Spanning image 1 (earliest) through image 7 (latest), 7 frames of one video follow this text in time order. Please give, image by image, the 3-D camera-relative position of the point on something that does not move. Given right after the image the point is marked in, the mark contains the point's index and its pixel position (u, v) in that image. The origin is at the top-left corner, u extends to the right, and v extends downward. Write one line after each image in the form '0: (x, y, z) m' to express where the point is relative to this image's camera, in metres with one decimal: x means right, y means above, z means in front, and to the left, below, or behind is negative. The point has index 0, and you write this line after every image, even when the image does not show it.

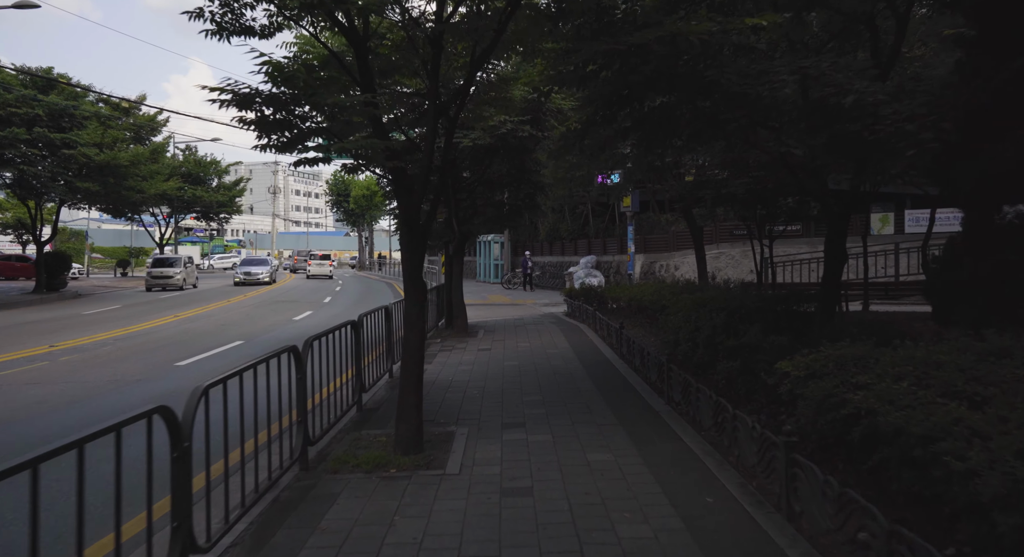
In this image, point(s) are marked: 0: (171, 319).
0: (-9.1, -1.1, +16.3) m
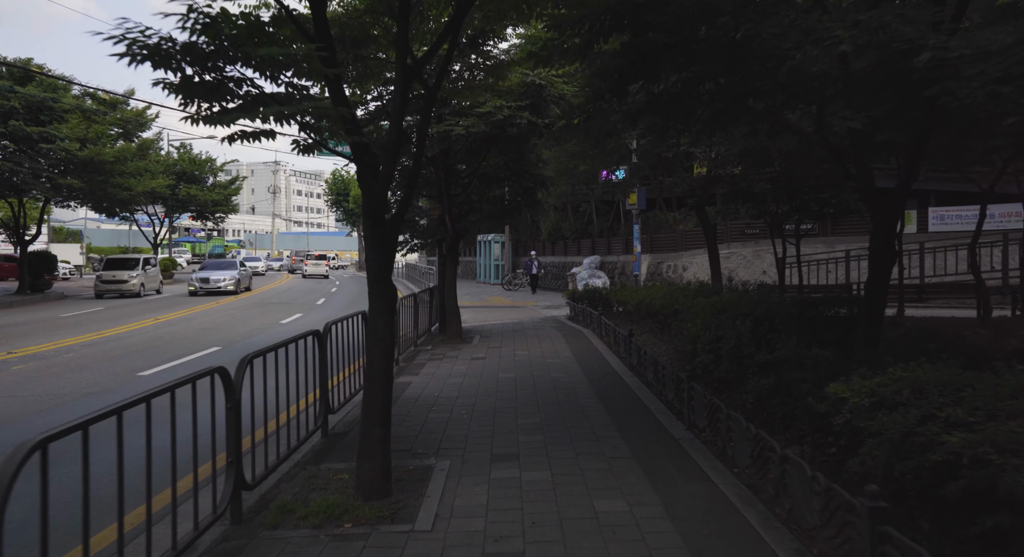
0: (-9.1, -1.1, +15.4) m
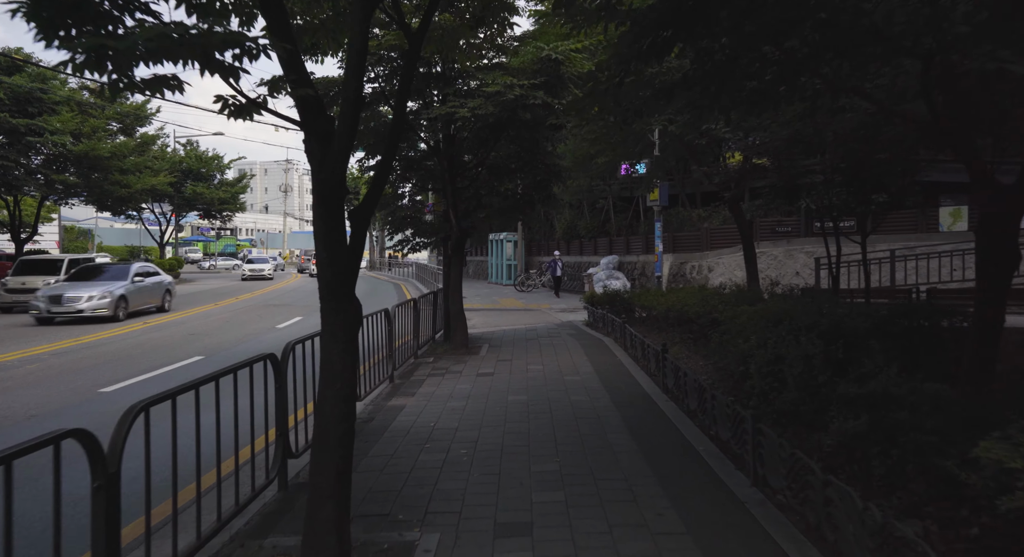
0: (-8.8, -1.1, +14.4) m
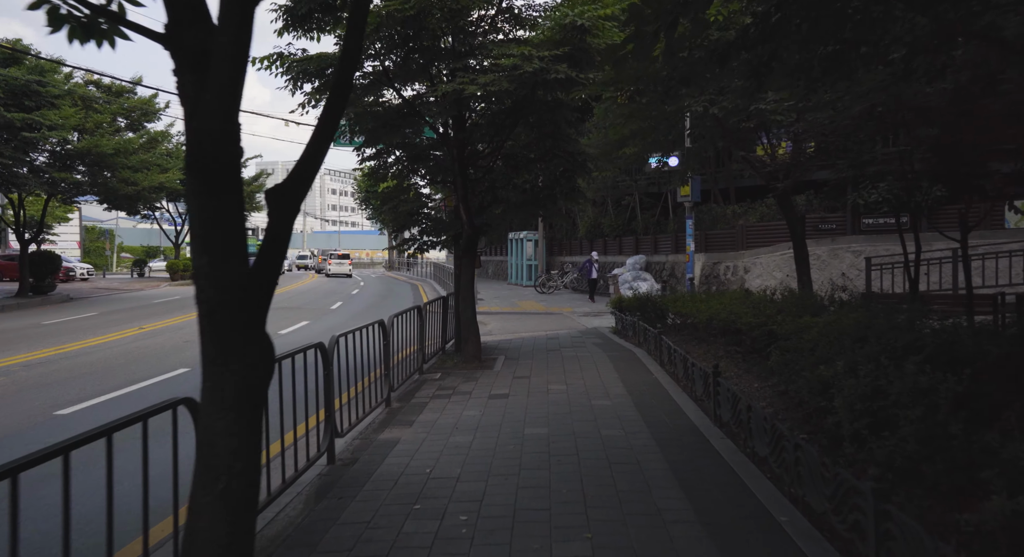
0: (-8.4, -1.2, +13.6) m
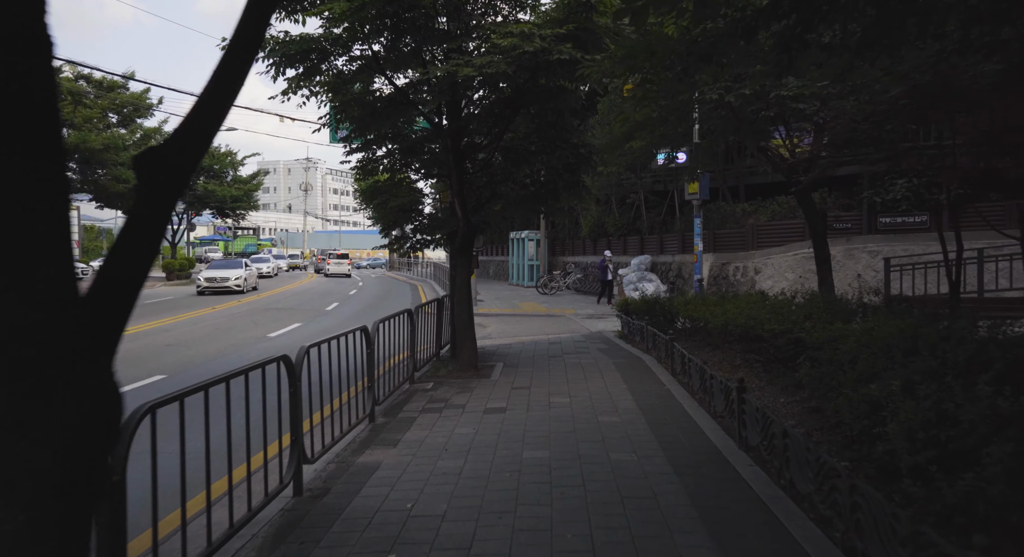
0: (-8.4, -1.2, +13.0) m
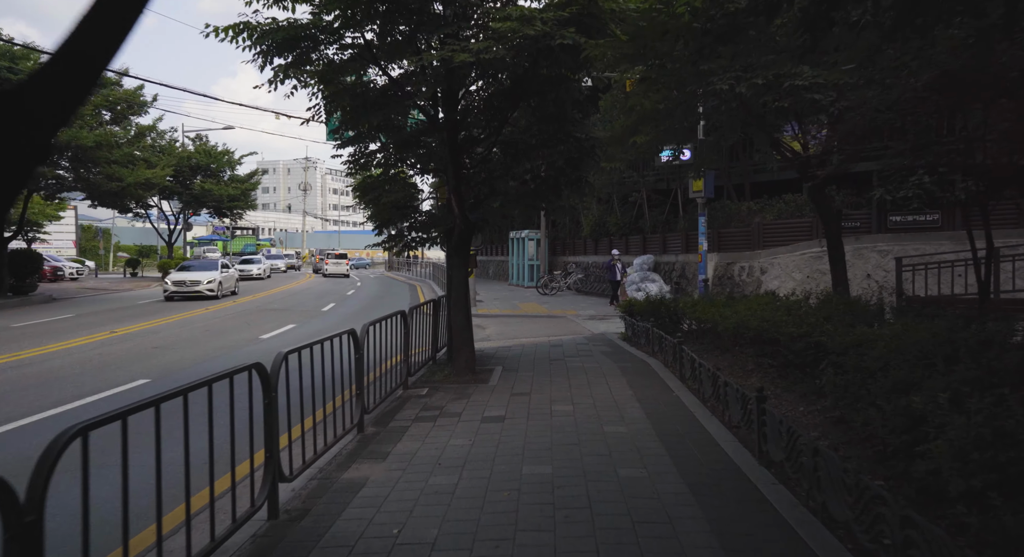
0: (-8.4, -1.2, +12.6) m
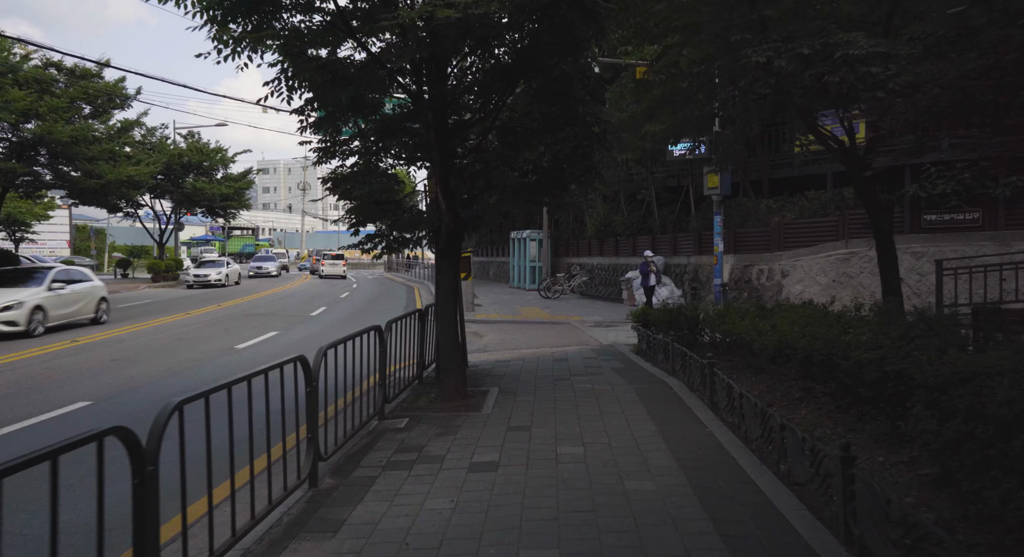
0: (-8.4, -1.2, +11.5) m
